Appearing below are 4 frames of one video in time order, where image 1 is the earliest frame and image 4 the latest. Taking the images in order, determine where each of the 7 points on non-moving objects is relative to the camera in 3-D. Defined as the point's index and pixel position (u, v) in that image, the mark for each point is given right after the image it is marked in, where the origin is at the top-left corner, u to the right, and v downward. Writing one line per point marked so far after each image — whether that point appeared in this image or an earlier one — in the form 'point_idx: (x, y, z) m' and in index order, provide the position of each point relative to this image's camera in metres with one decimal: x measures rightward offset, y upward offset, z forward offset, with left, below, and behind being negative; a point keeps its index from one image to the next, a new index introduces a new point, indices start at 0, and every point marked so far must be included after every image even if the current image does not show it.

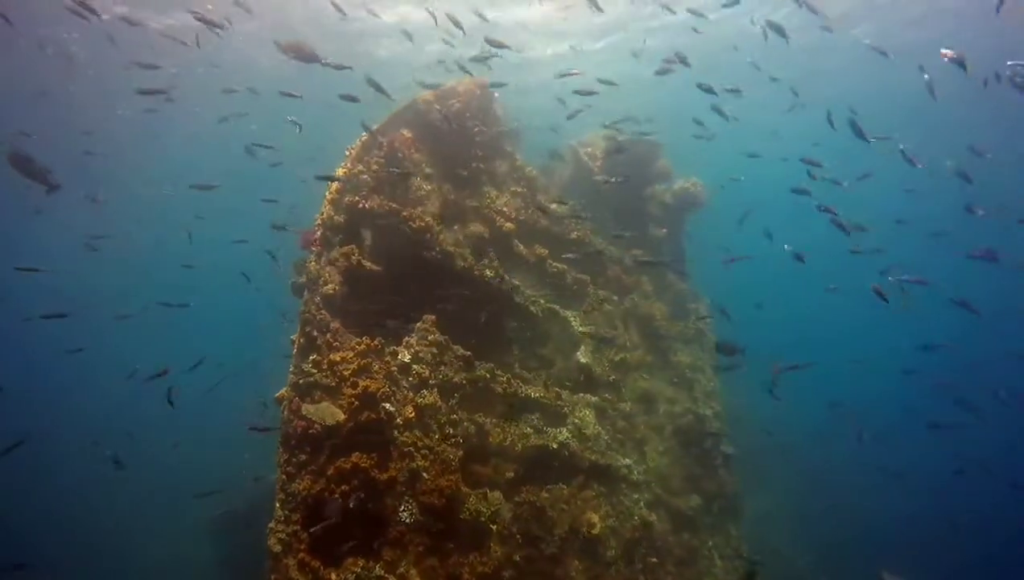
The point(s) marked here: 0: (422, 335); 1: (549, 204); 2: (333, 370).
0: (-1.3, -0.6, +8.0) m
1: (+0.7, +1.7, +11.5) m
2: (-2.4, -1.0, +7.4) m
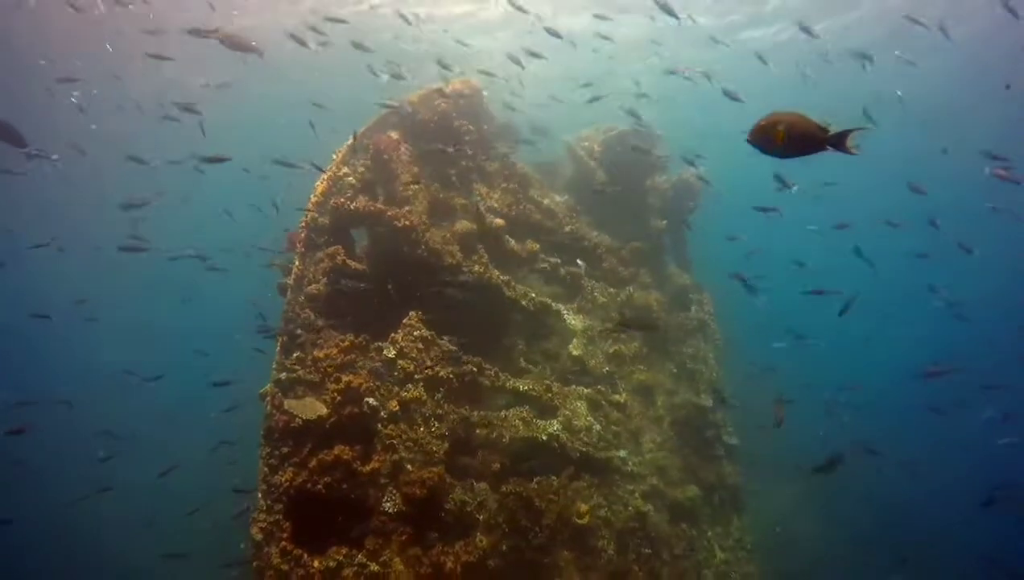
0: (-1.5, -0.6, +8.2) m
1: (+0.6, +1.8, +11.6) m
2: (-2.7, -1.0, +7.6) m
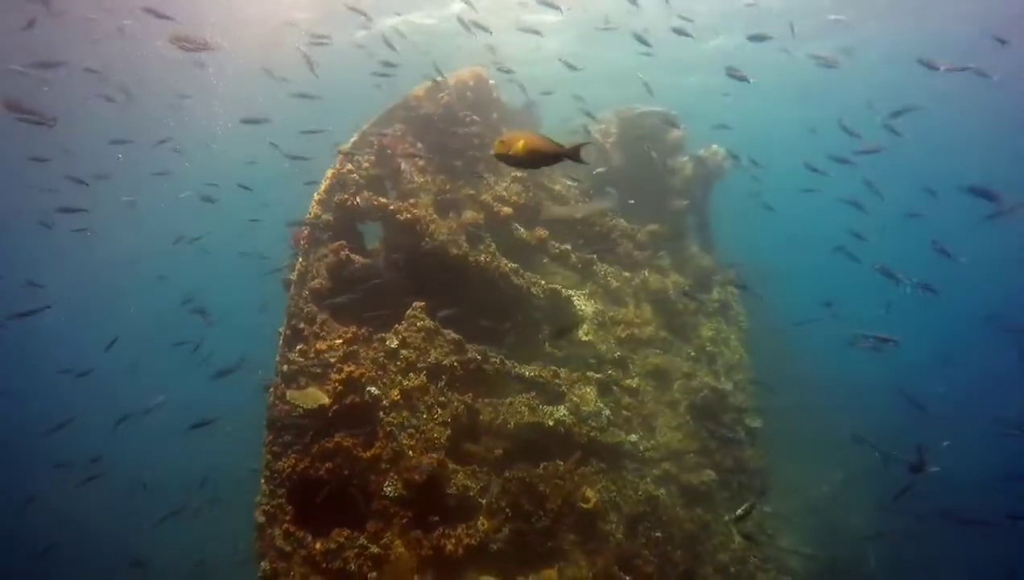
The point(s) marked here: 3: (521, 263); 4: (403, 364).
0: (-1.5, -0.5, +8.4) m
1: (+0.8, +2.1, +11.5) m
2: (-2.7, -0.9, +8.0) m
3: (+0.2, +0.5, +10.1) m
4: (-1.5, -1.0, +7.9) m
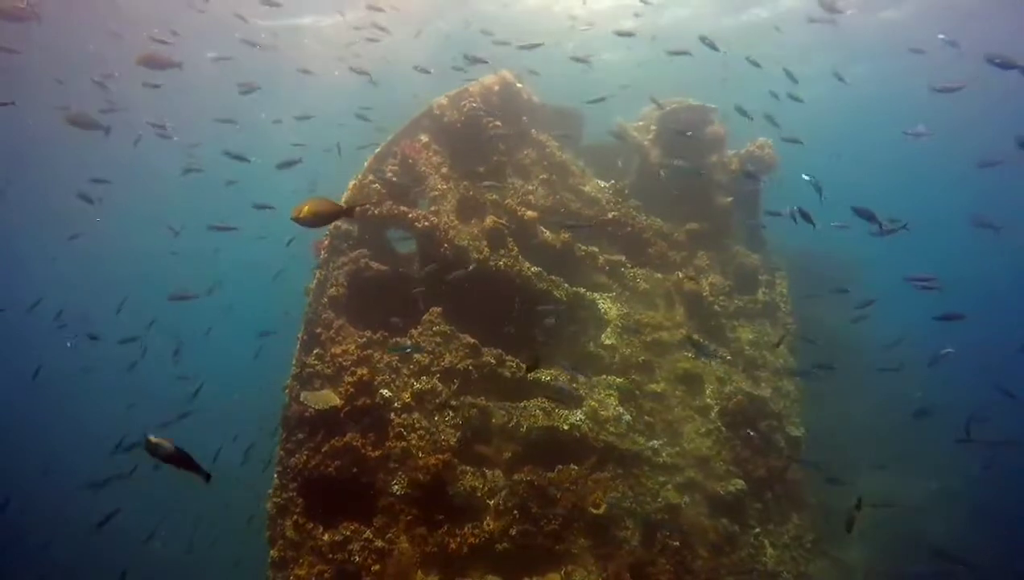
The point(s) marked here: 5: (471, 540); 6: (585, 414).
0: (-1.3, -0.5, +8.7) m
1: (+1.4, +2.1, +11.4) m
2: (-2.5, -1.0, +8.5) m
3: (+0.6, +0.4, +10.2) m
4: (-1.4, -1.1, +8.2) m
5: (-0.6, -3.1, +7.1) m
6: (+1.0, -1.9, +8.6) m
